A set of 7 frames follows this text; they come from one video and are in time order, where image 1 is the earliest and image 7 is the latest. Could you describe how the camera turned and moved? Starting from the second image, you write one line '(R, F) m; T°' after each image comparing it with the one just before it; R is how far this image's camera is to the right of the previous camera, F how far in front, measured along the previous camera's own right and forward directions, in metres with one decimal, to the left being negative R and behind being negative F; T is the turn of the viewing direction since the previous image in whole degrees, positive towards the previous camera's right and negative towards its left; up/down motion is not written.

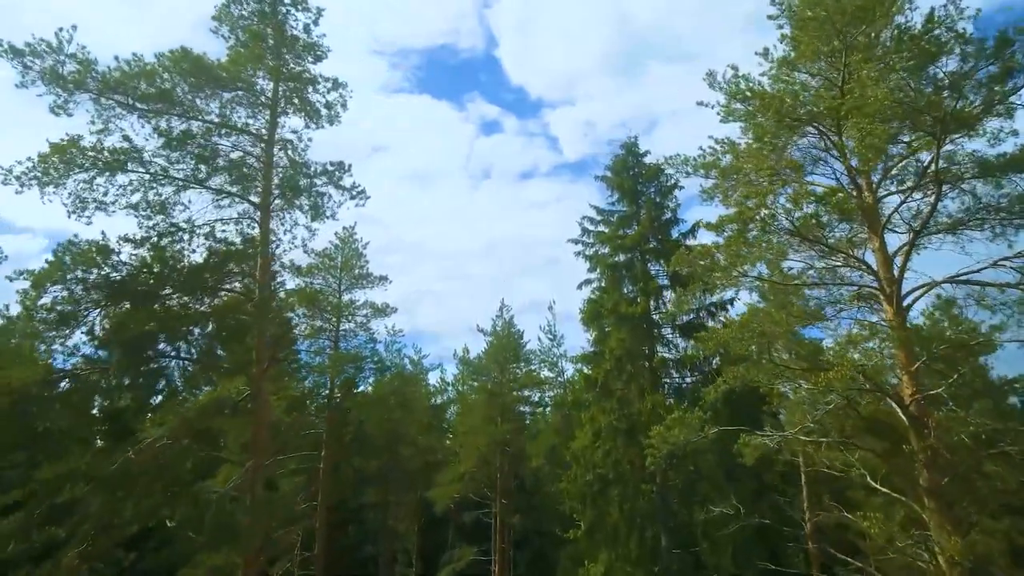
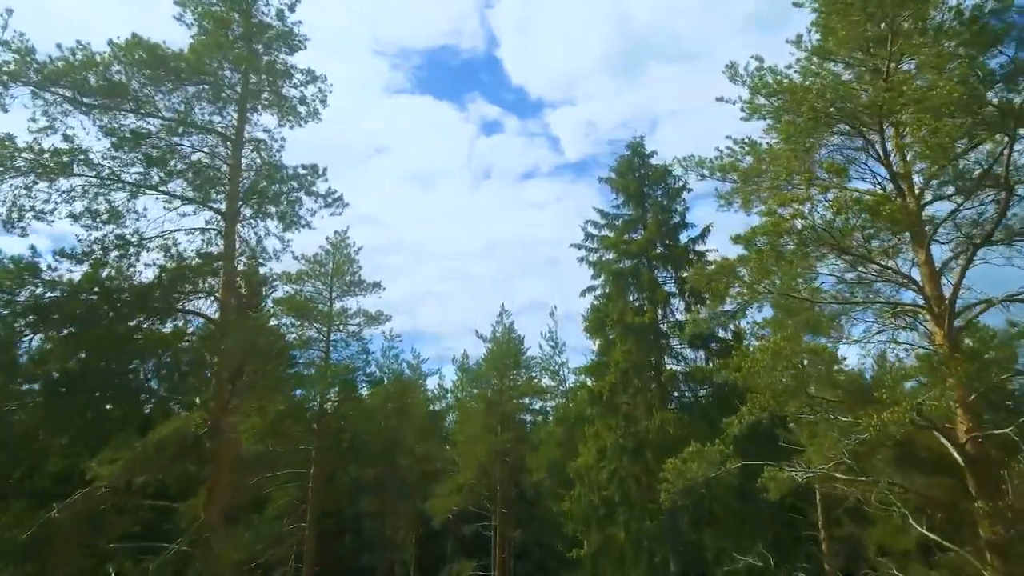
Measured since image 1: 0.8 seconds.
(0.0, +1.7) m; 0°
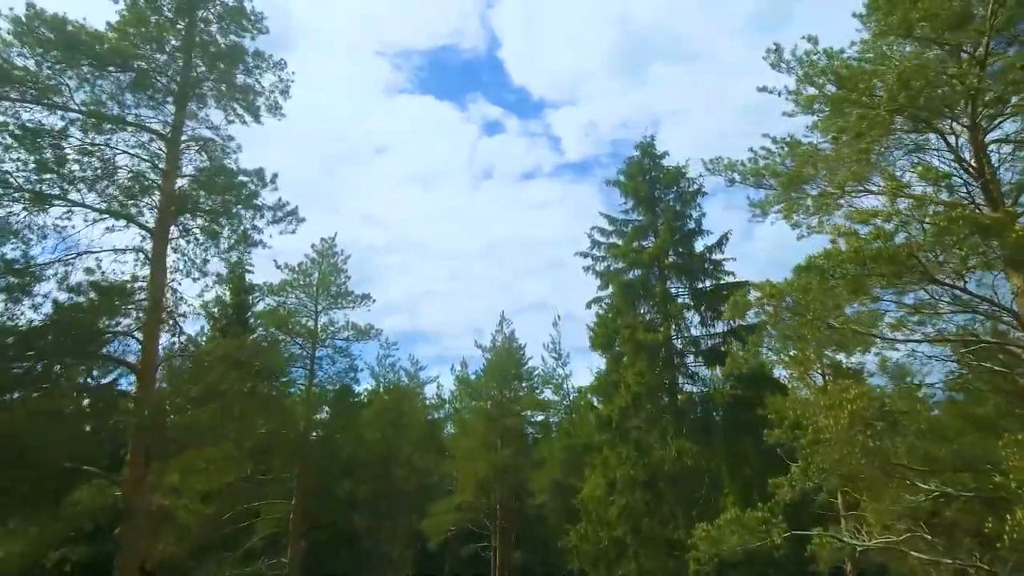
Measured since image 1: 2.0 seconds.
(0.0, +2.5) m; 0°
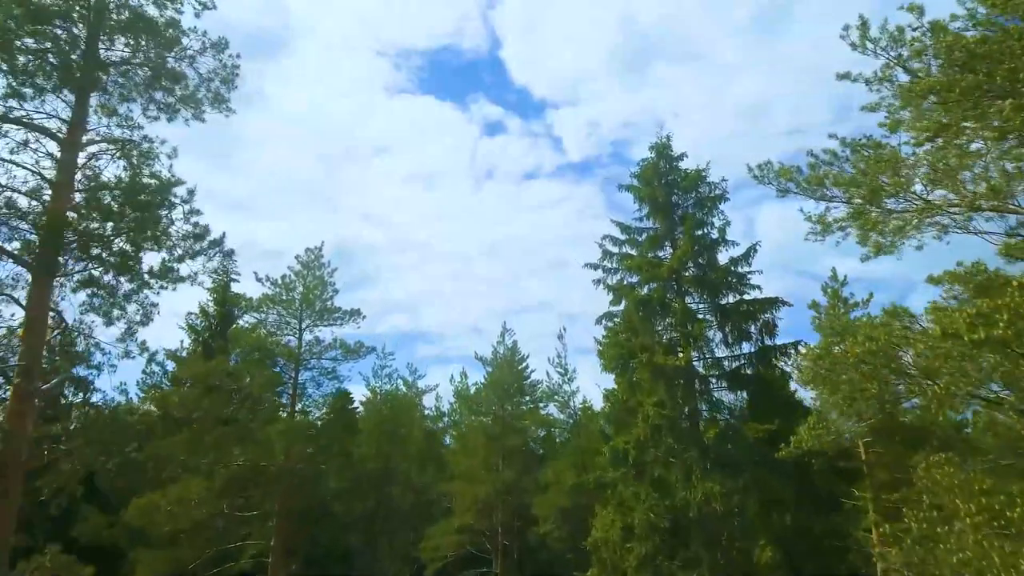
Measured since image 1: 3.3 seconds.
(-0.1, +2.7) m; 0°
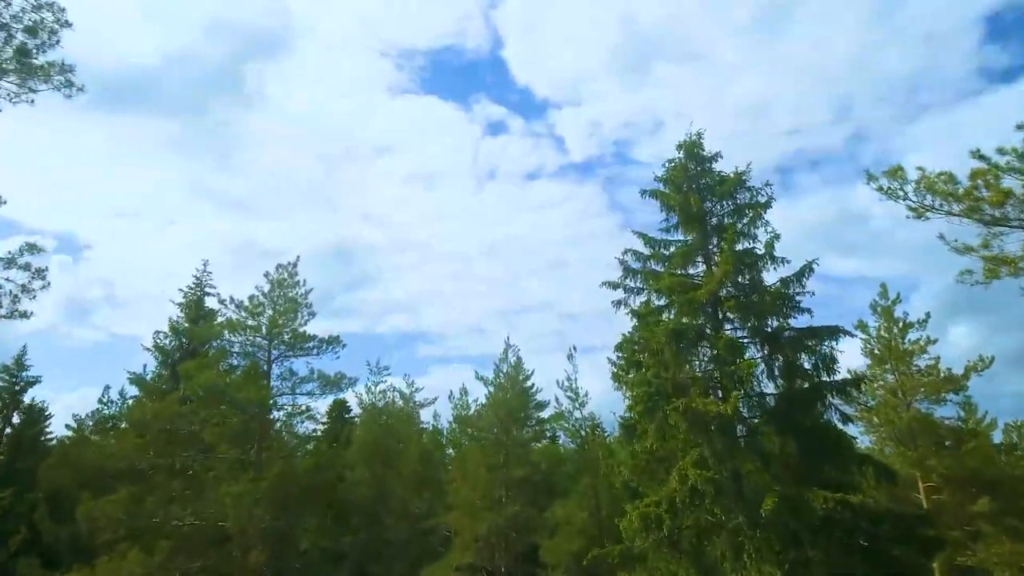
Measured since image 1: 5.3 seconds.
(-0.2, +4.1) m; 0°
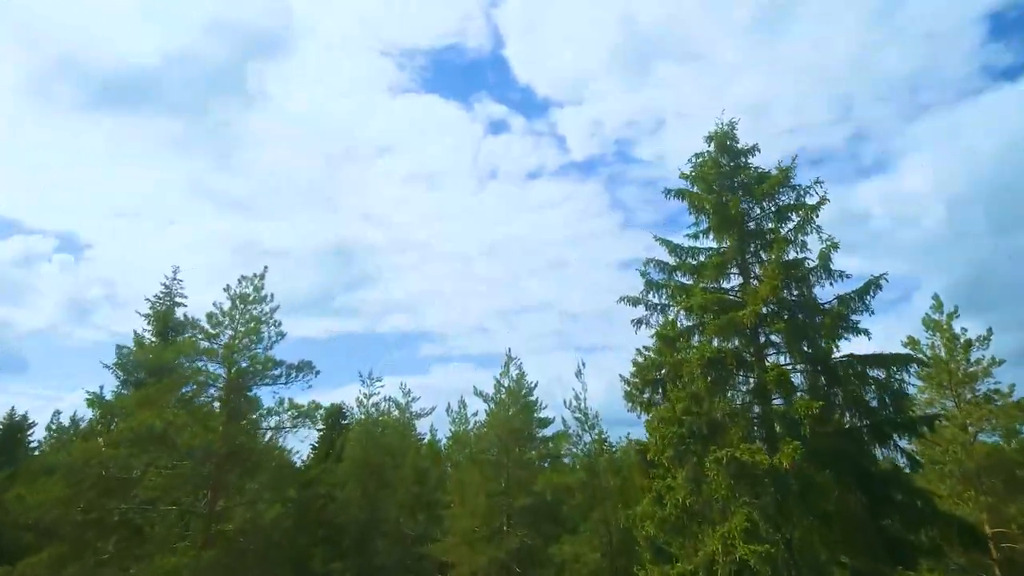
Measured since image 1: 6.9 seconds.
(-0.1, +3.6) m; 0°
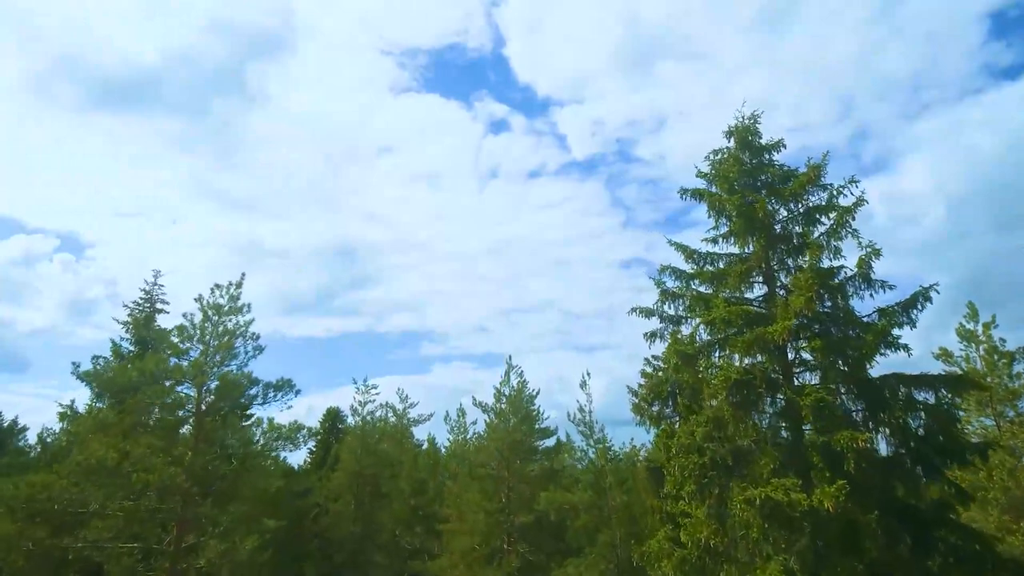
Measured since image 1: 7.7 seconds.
(0.0, +1.9) m; 0°
